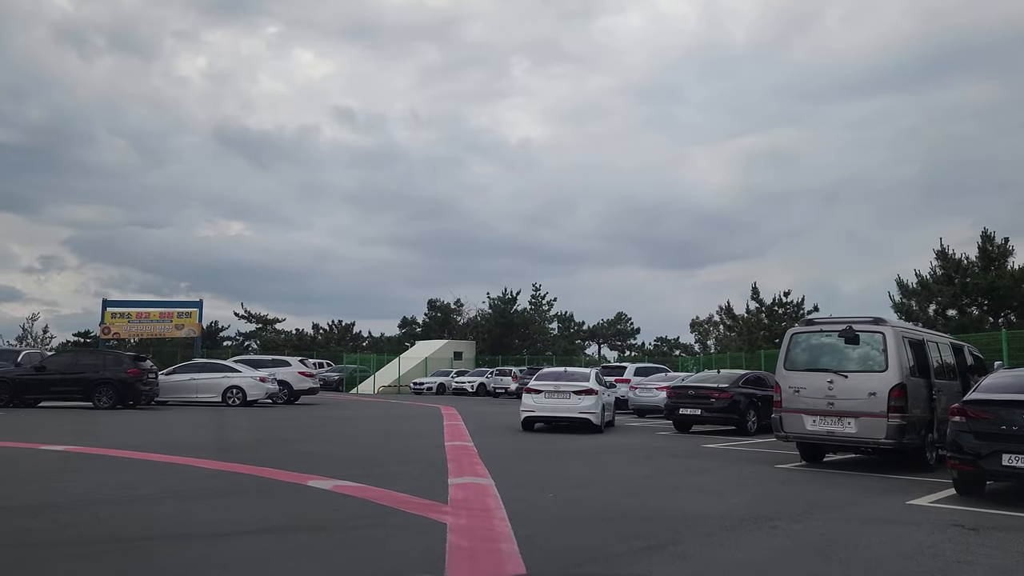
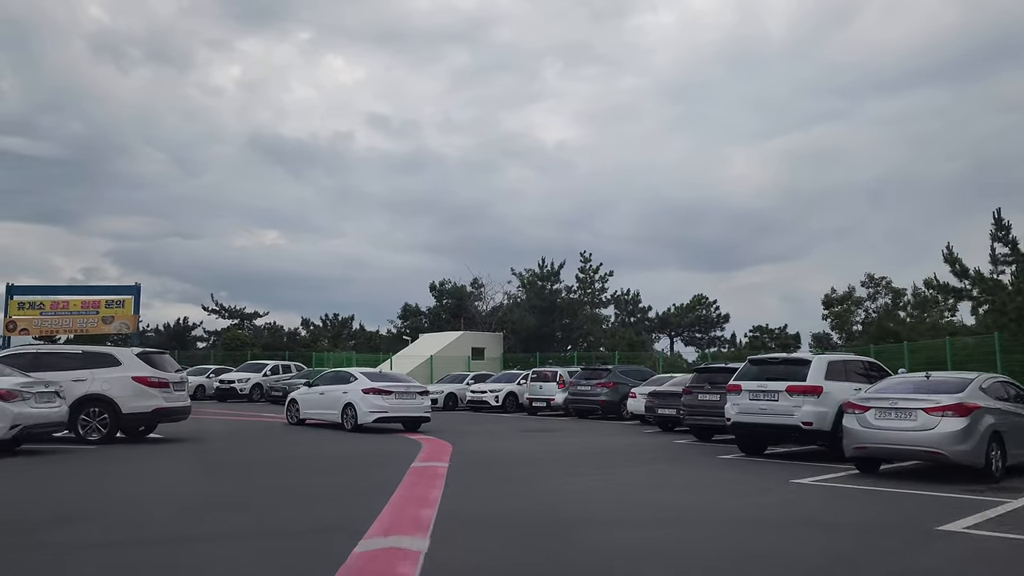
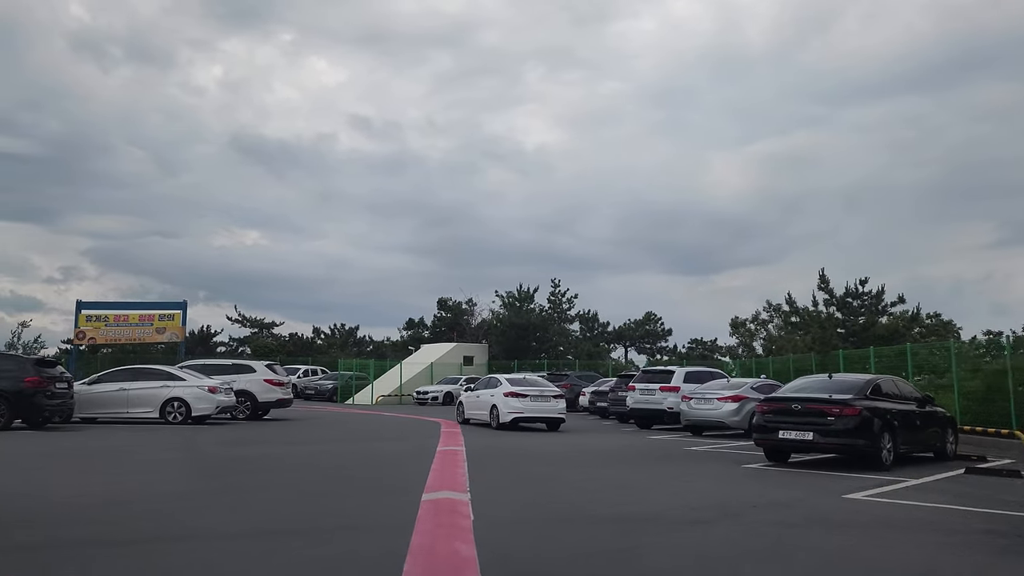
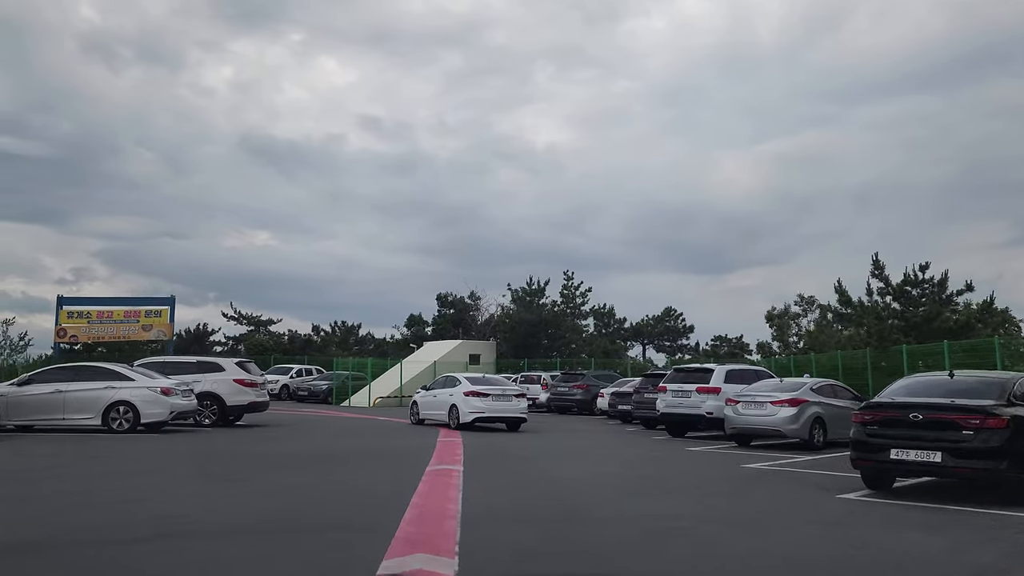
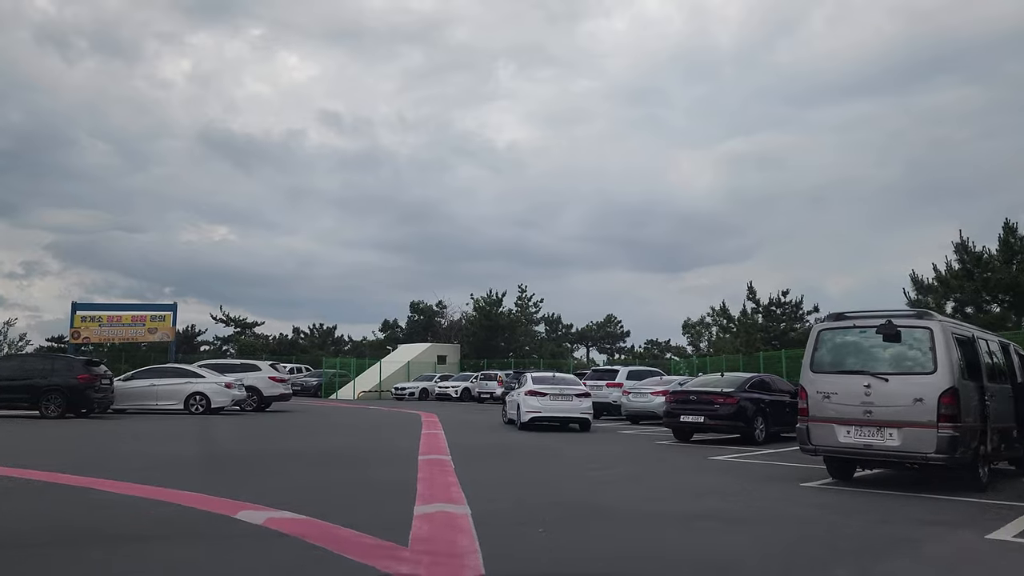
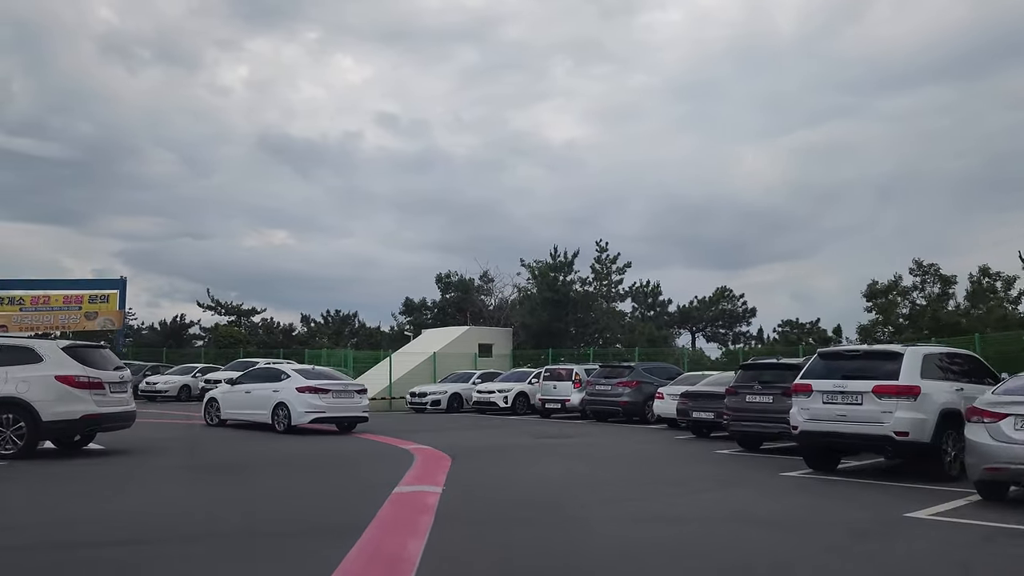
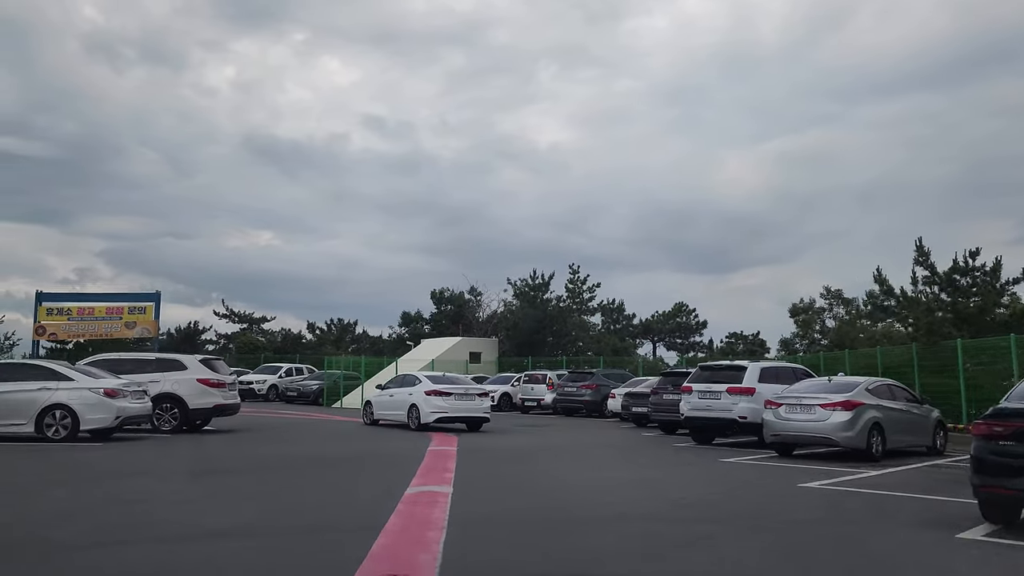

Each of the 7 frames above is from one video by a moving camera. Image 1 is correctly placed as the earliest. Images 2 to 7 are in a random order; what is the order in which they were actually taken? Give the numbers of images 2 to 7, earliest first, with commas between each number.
5, 3, 4, 7, 2, 6
